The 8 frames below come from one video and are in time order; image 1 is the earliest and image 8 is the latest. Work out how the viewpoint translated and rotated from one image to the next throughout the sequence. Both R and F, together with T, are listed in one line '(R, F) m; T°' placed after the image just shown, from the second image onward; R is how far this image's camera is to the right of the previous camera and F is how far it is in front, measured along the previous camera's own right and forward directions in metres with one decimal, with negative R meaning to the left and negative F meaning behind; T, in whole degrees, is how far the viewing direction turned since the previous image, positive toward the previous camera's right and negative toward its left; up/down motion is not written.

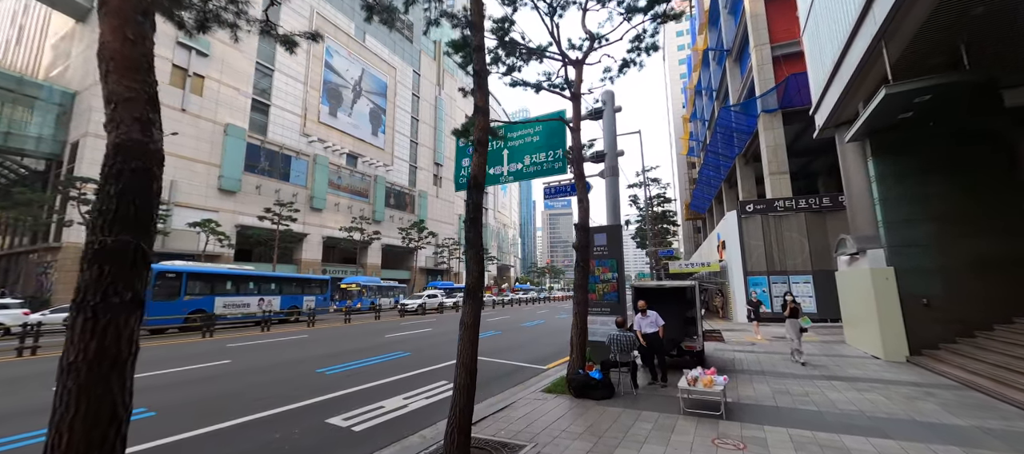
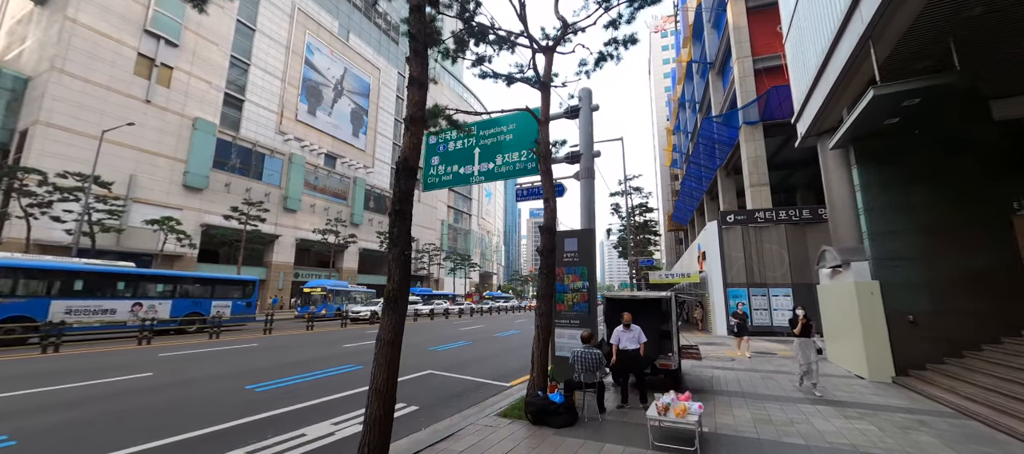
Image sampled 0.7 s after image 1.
(+0.5, +0.7) m; +2°
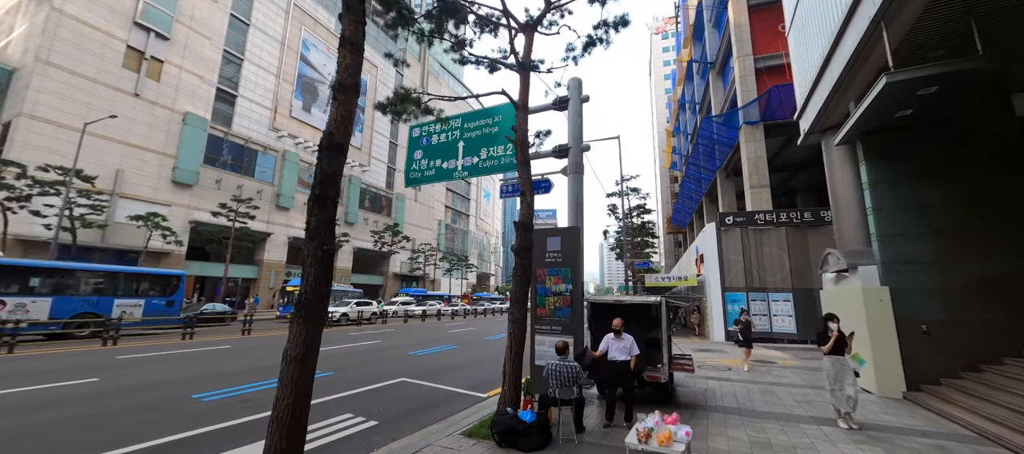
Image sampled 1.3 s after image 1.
(+0.4, +0.6) m; 0°
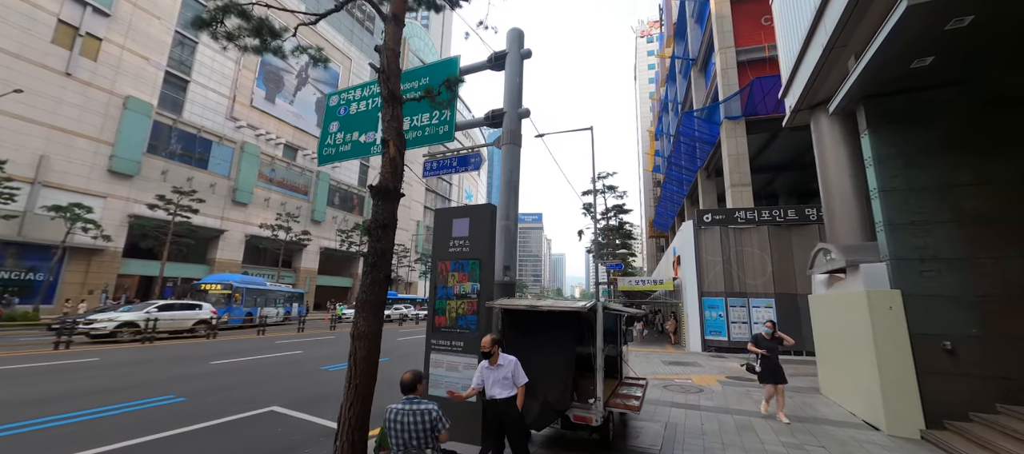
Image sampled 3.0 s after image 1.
(+1.4, +1.8) m; +2°
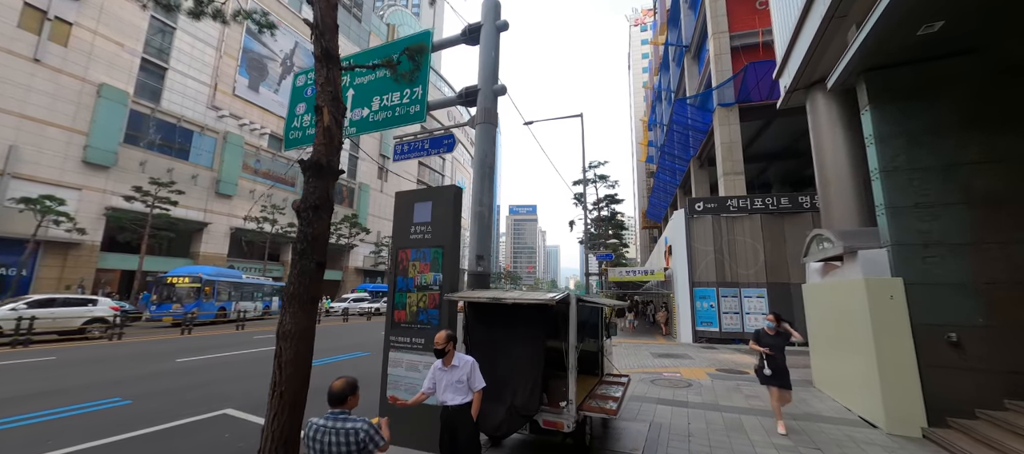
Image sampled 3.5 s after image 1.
(+0.3, +0.5) m; +1°
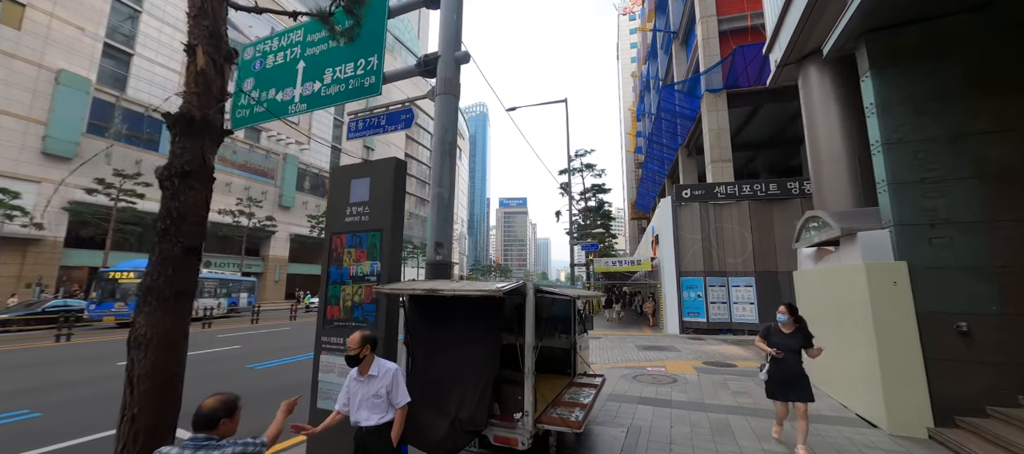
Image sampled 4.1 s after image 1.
(+0.4, +0.6) m; +1°
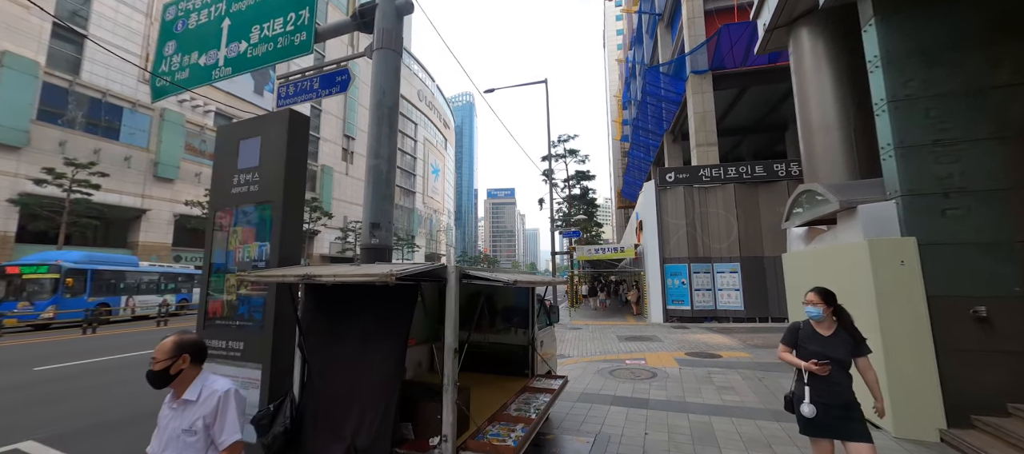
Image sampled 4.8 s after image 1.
(+0.5, +0.7) m; +2°
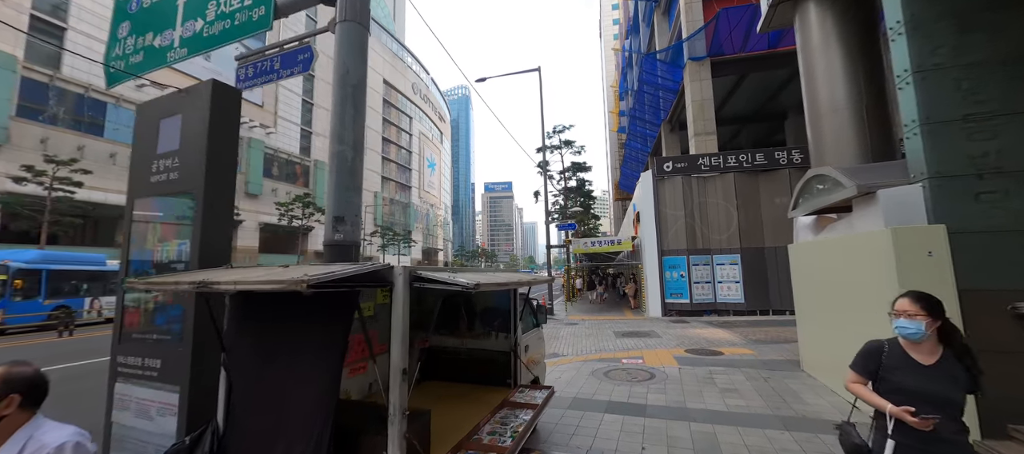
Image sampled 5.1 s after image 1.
(+0.2, +0.4) m; 0°
